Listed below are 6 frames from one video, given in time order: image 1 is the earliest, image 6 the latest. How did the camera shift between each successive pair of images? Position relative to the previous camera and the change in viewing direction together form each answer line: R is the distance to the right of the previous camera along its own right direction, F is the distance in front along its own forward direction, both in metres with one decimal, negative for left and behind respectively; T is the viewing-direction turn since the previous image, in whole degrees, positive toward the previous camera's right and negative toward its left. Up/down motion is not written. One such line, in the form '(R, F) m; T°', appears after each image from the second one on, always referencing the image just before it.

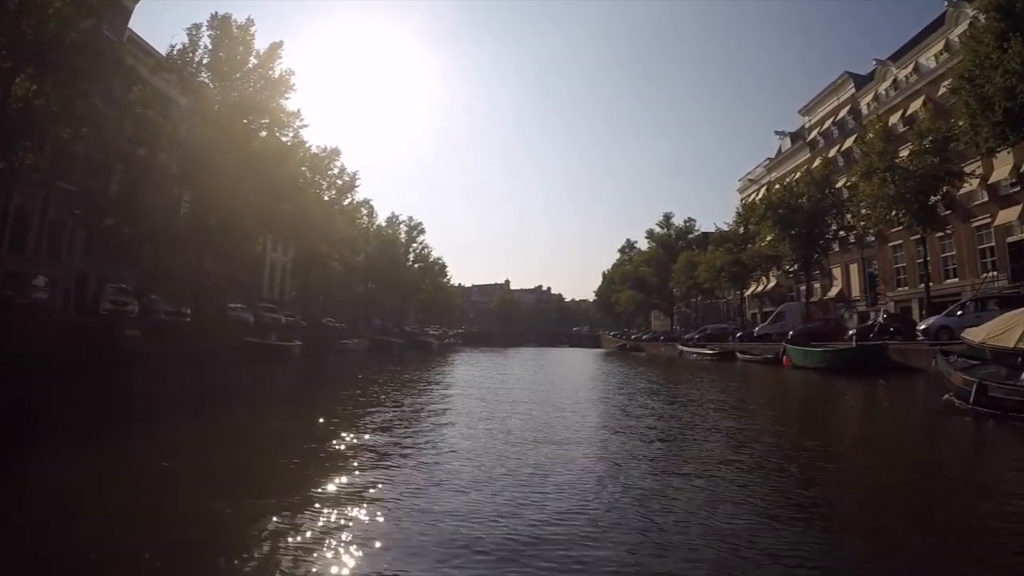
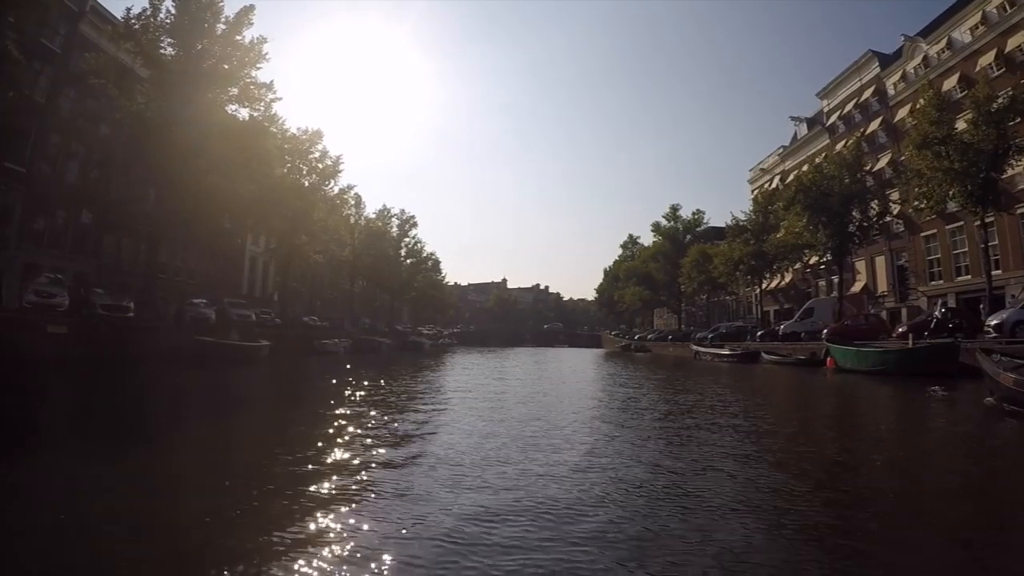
(-0.1, +3.6) m; 0°
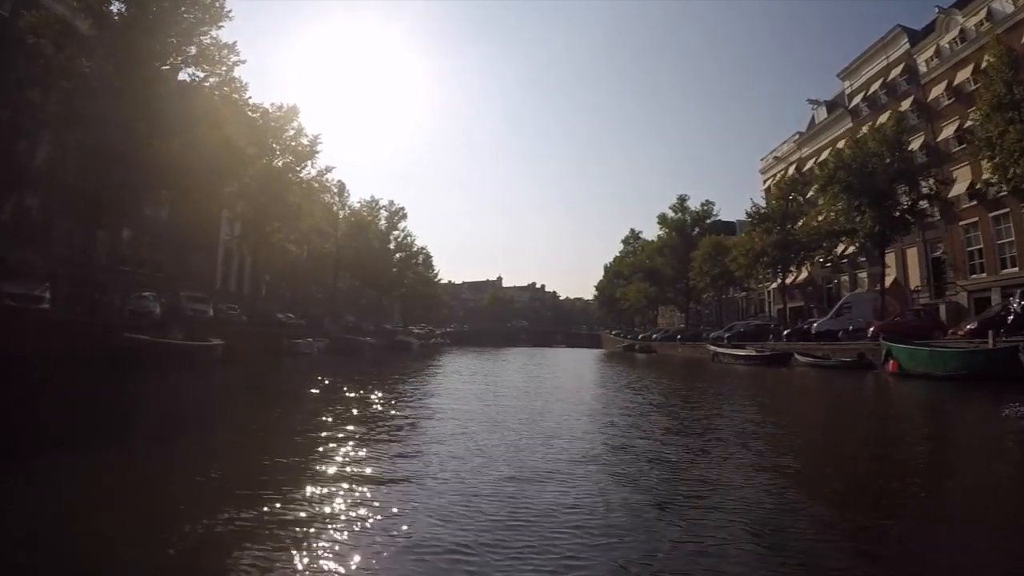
(-0.1, +3.8) m; 0°
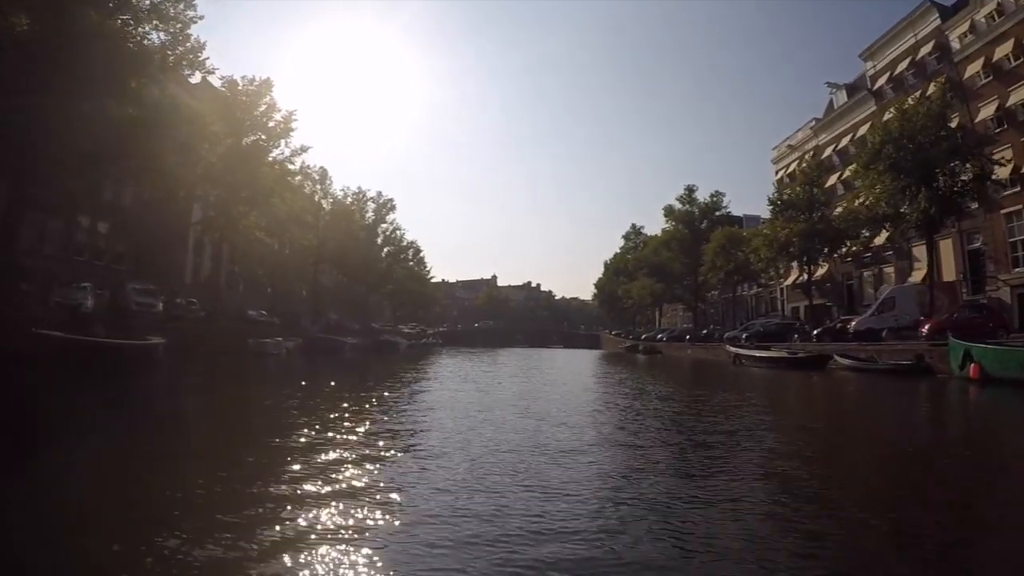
(-0.1, +3.4) m; 0°
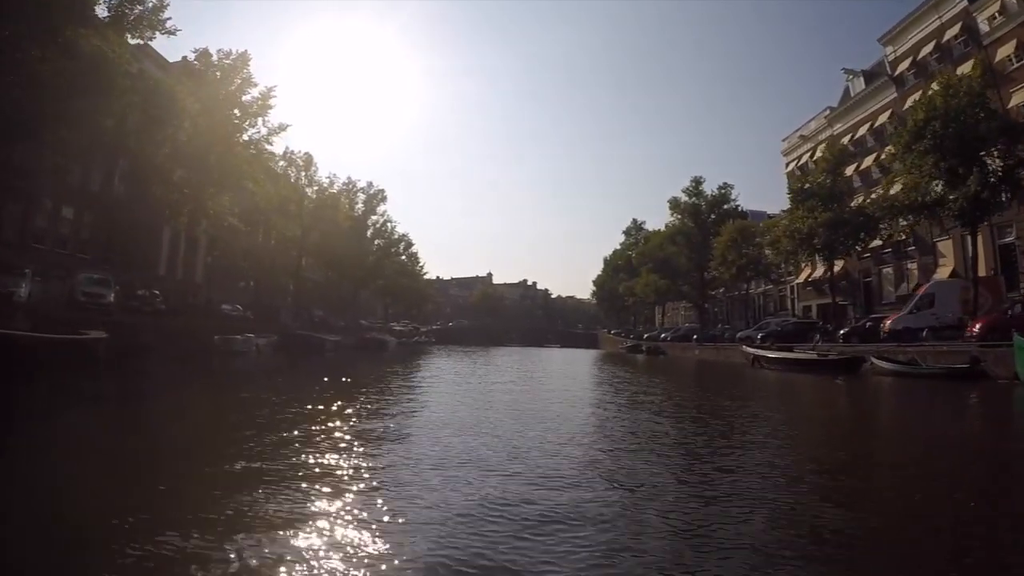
(-0.1, +2.5) m; 0°
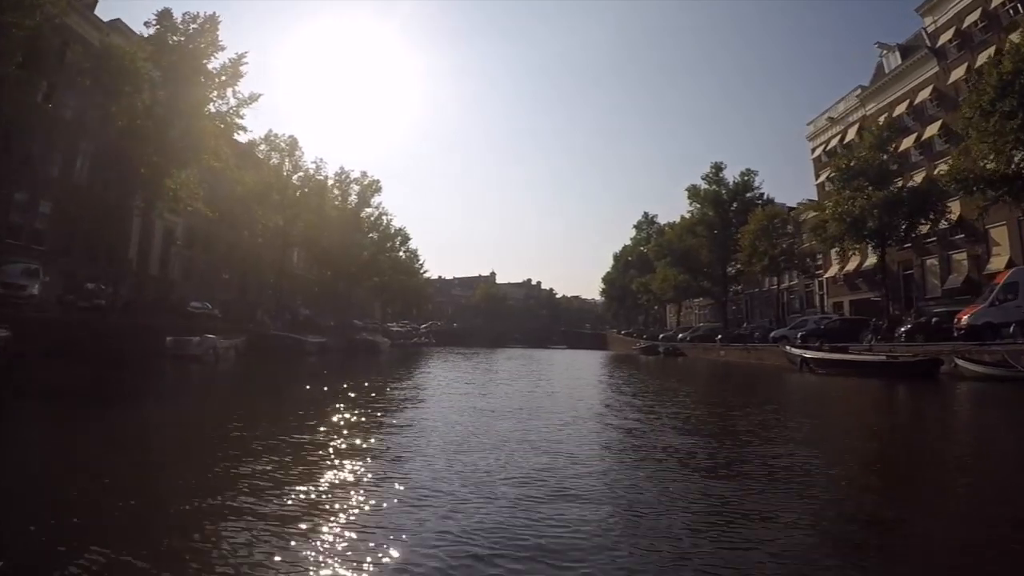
(-0.1, +3.4) m; 0°
